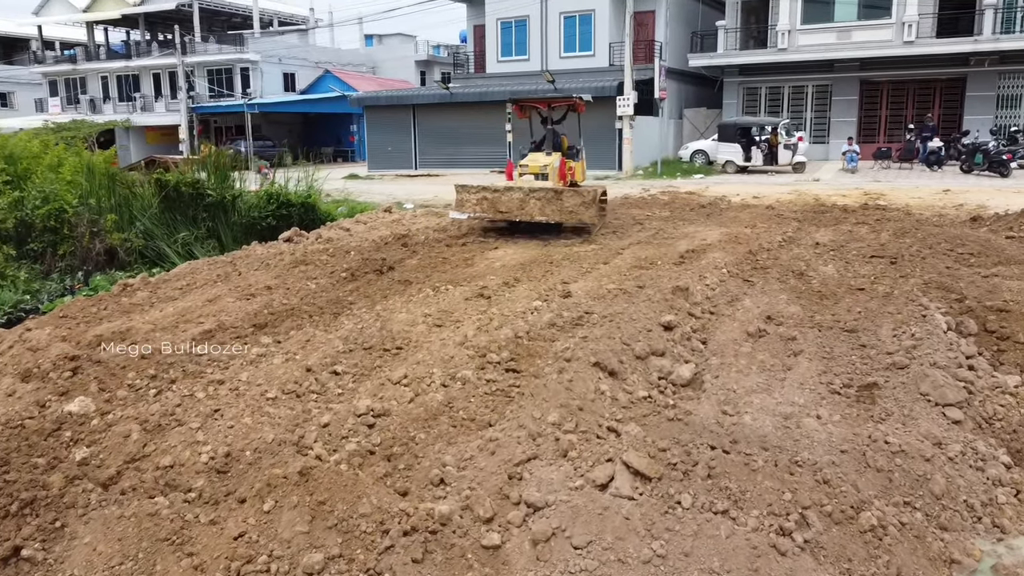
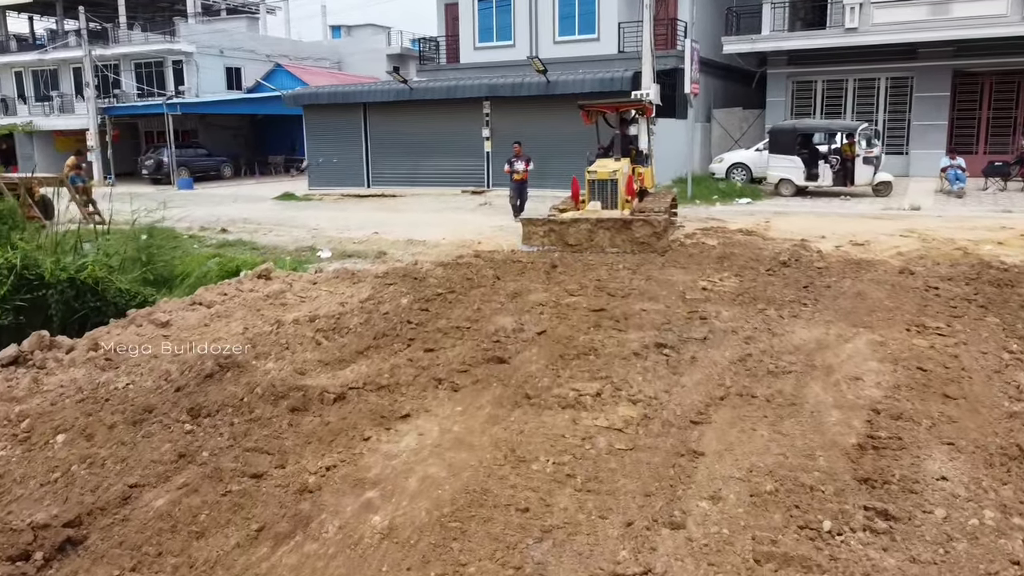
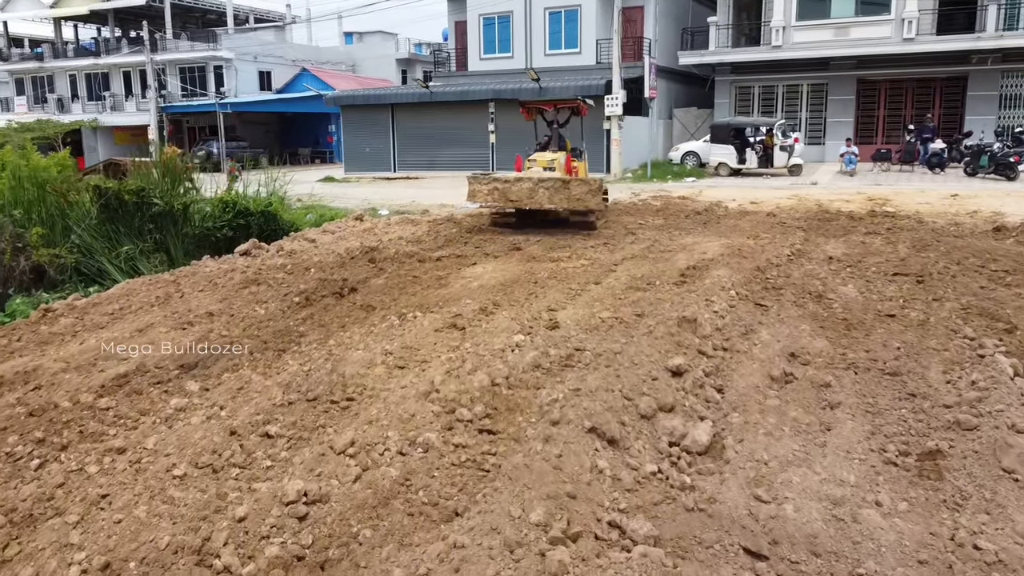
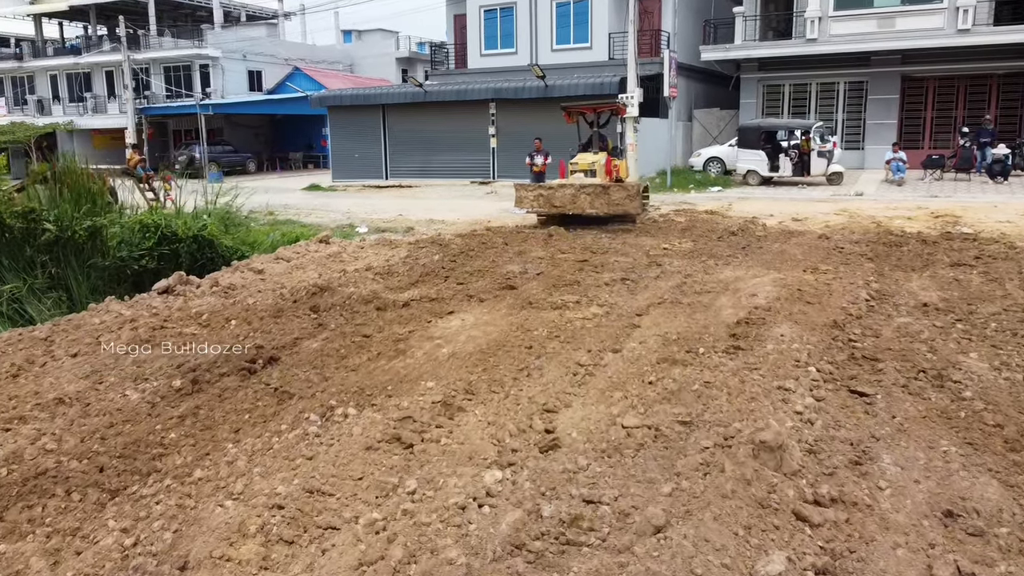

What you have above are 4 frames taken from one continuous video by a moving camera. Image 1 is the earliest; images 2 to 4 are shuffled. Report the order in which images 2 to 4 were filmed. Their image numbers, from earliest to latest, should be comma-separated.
3, 4, 2
